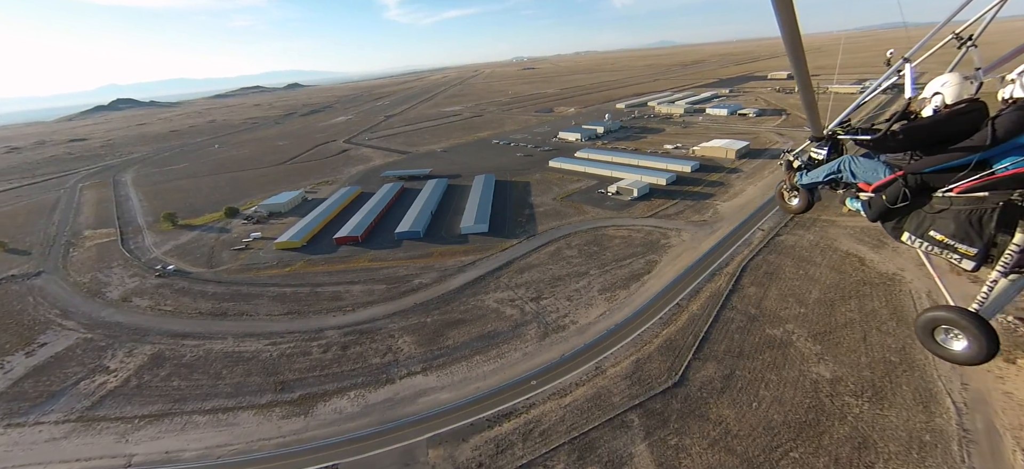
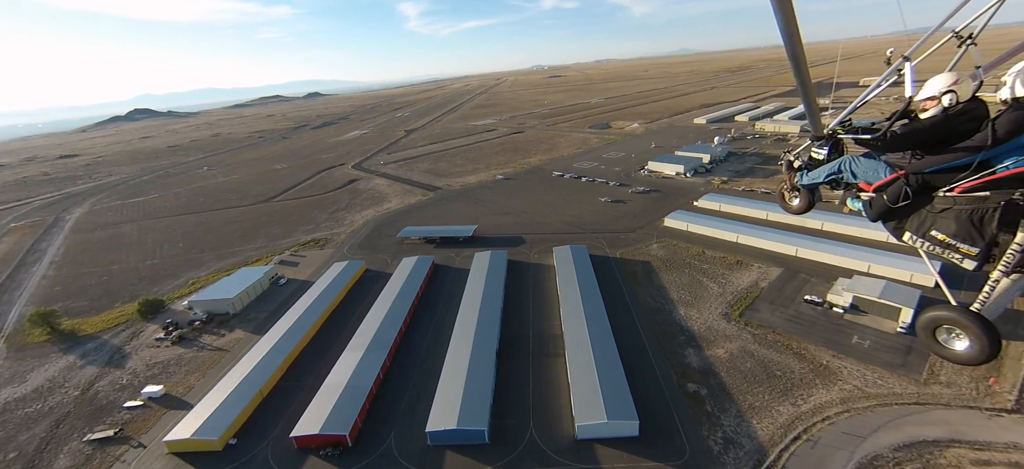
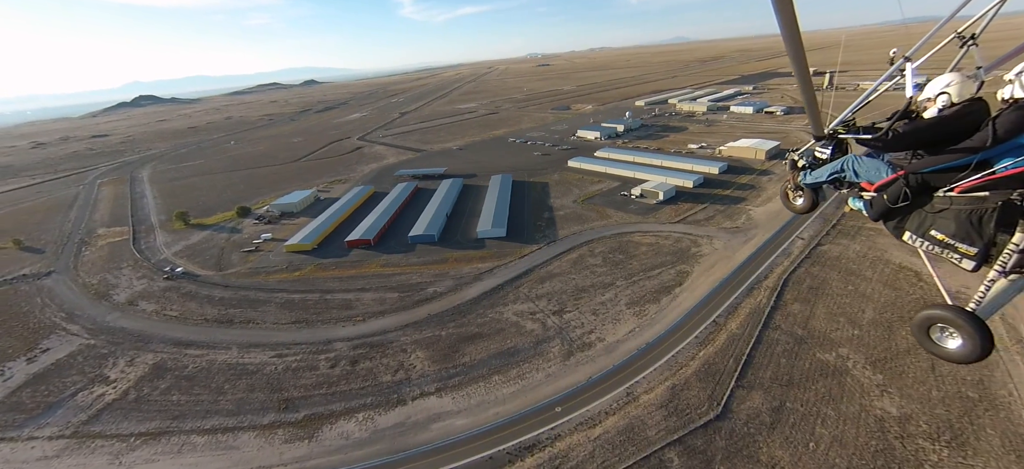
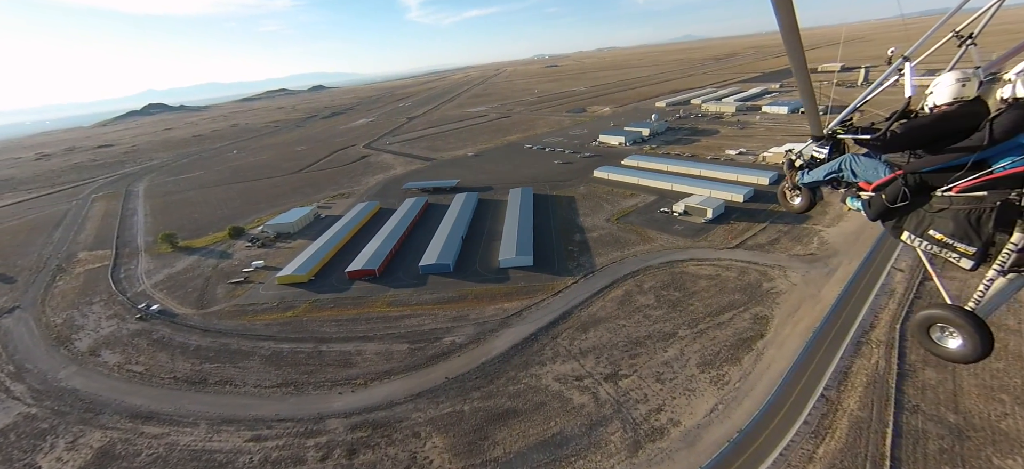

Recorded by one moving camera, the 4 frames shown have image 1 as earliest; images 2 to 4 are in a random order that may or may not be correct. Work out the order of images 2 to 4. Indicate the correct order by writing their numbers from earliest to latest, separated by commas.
3, 4, 2
